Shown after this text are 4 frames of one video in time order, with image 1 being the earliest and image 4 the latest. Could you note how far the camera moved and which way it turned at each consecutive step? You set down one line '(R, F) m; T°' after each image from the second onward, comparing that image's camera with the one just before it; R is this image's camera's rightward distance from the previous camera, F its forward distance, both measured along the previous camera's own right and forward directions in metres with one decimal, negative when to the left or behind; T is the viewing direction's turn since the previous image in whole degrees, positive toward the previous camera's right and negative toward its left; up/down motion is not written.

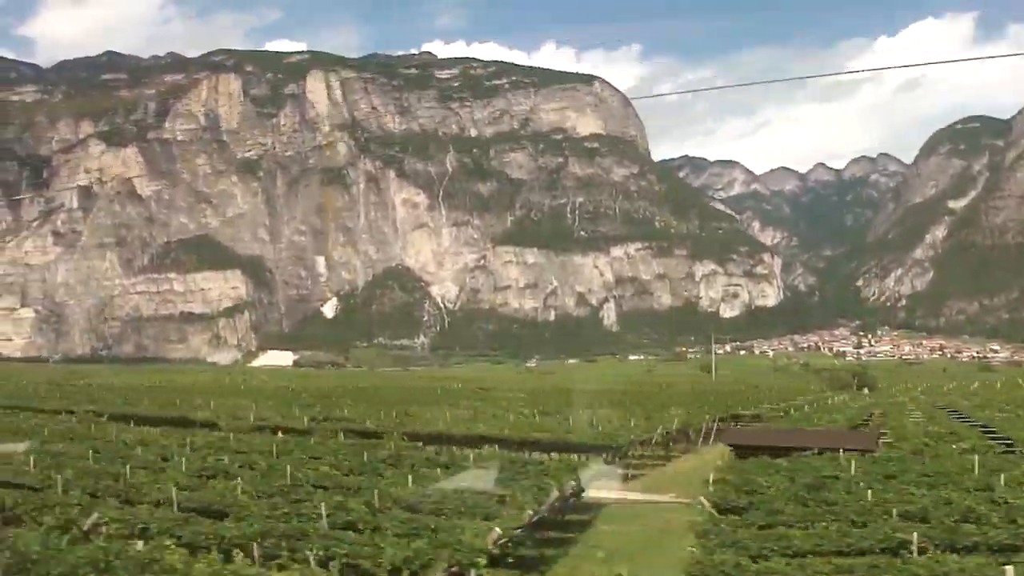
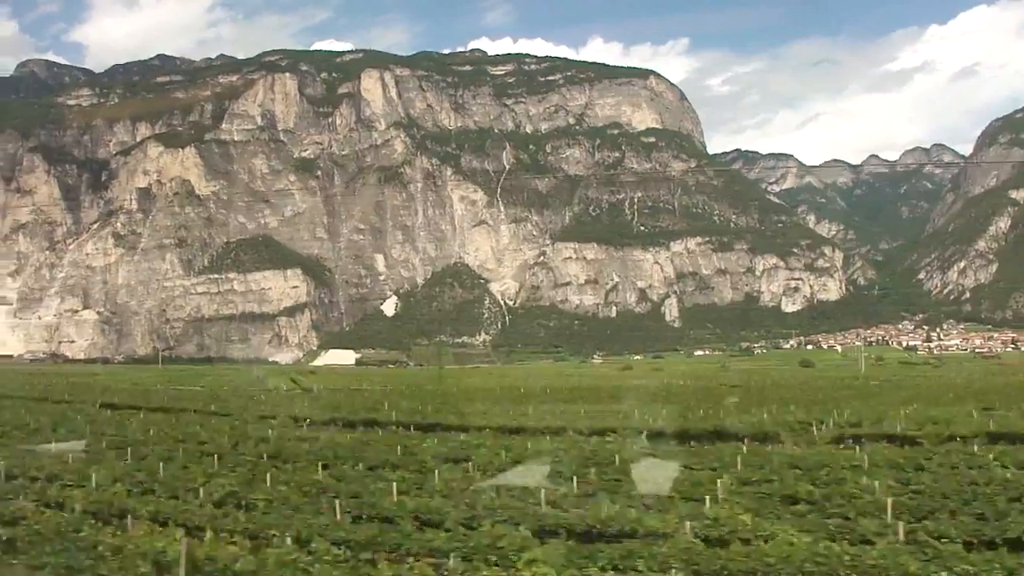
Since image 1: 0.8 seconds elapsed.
(-0.6, +0.2) m; -2°
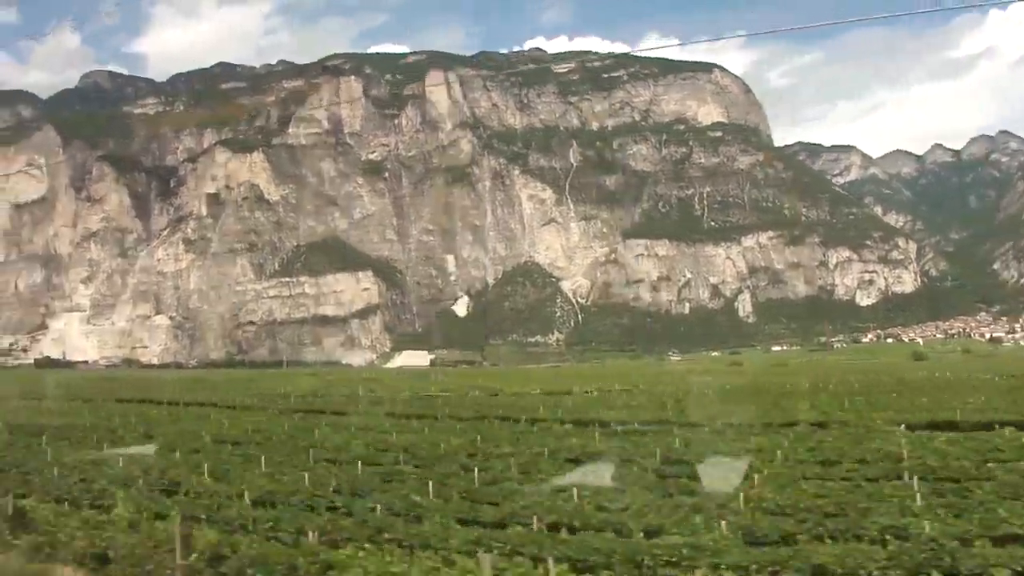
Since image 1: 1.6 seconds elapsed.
(-0.7, +0.2) m; -2°
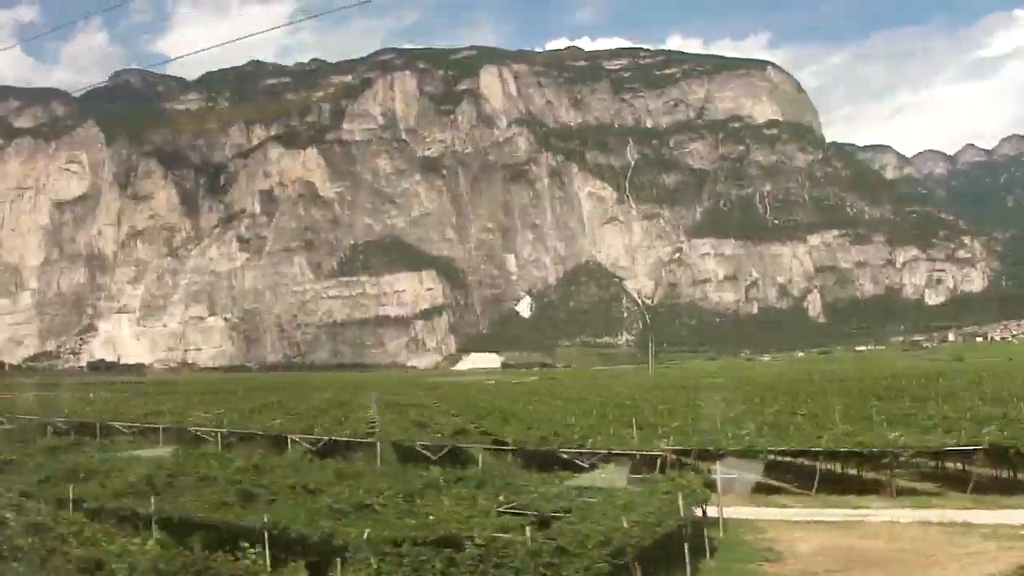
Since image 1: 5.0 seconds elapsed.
(-1.8, +0.4) m; +2°
